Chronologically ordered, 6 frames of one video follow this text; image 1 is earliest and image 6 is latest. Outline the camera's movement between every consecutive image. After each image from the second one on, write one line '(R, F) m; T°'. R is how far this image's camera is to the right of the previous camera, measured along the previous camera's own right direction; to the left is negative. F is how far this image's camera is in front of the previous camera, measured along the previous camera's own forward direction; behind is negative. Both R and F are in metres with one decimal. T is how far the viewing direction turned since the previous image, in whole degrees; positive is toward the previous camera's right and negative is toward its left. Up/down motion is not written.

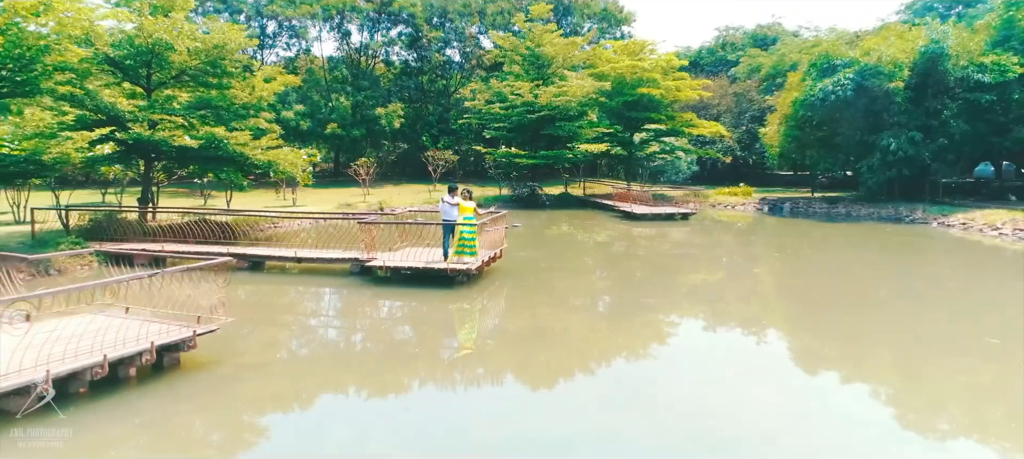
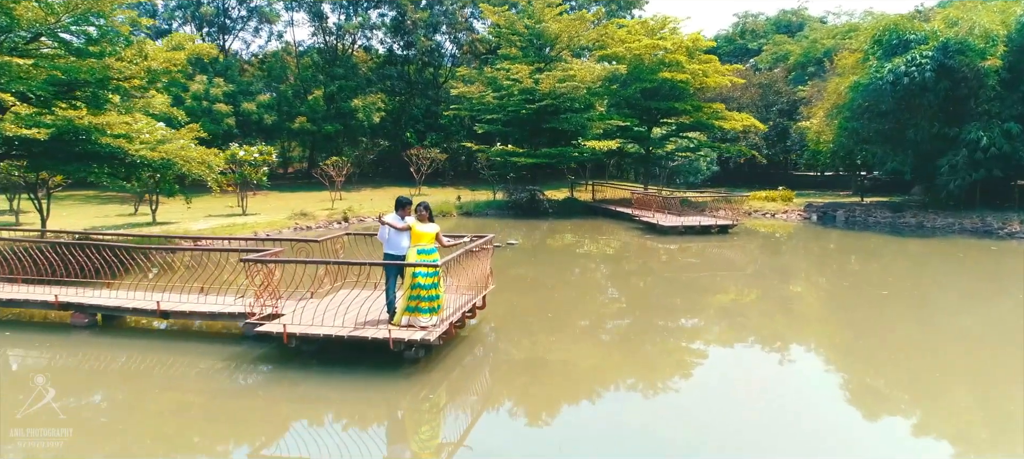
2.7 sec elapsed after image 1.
(+0.1, +3.6) m; 0°
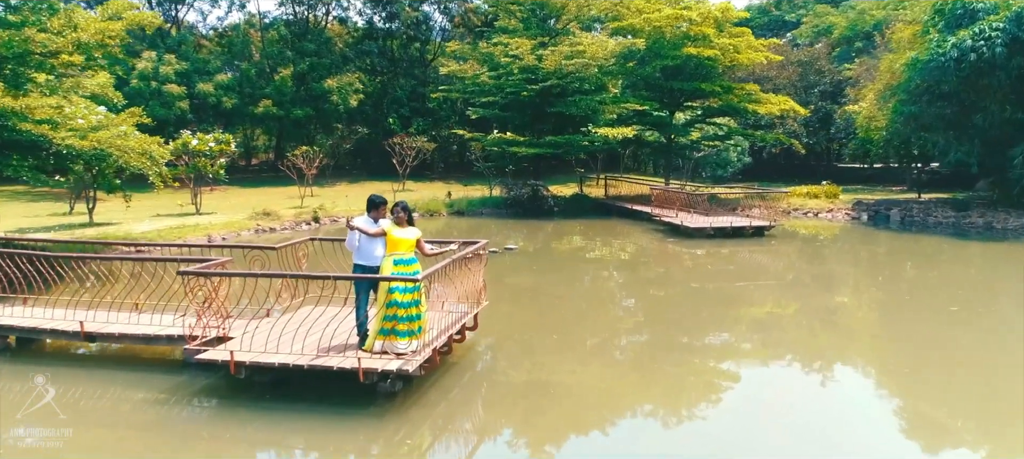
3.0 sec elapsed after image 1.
(-0.4, +2.4) m; +2°
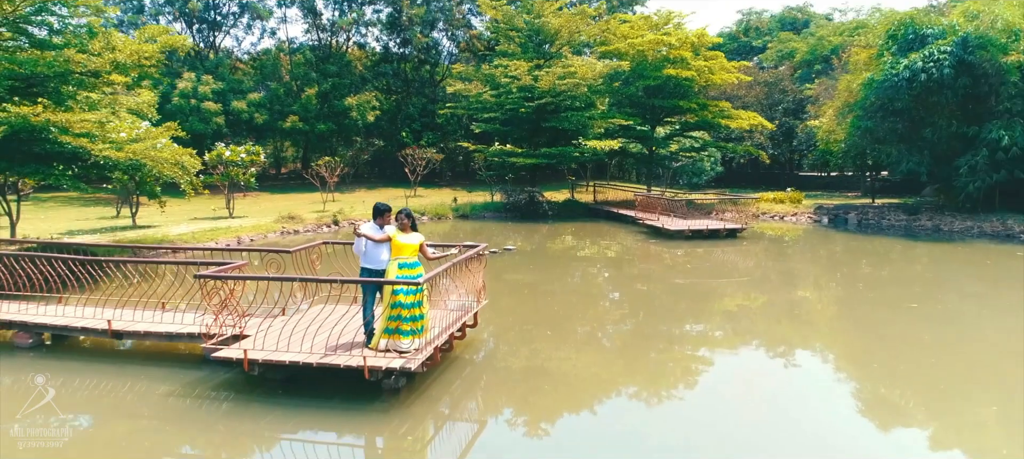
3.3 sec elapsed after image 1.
(+0.5, -1.7) m; -2°
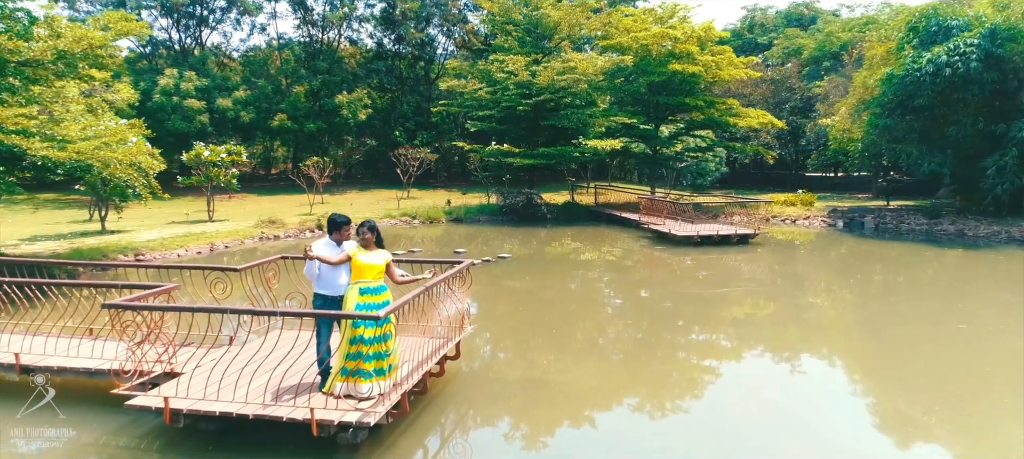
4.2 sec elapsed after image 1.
(+0.1, +0.9) m; 0°
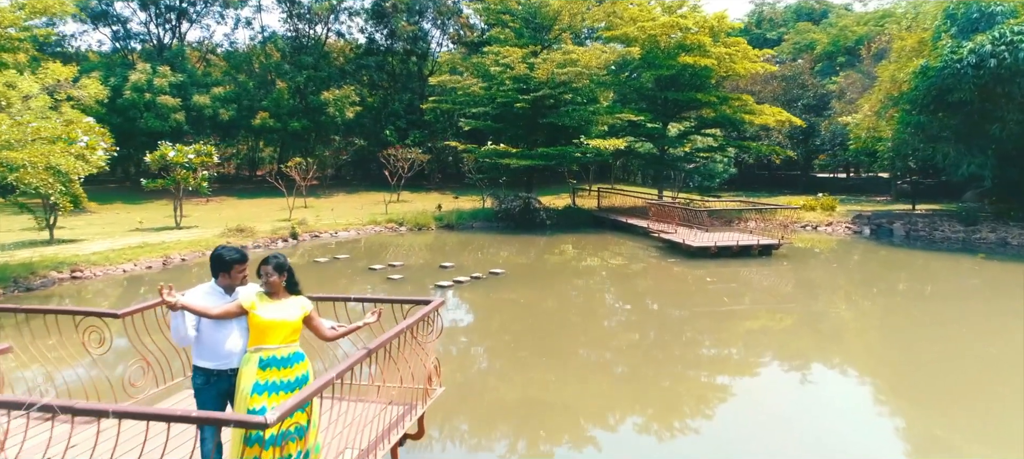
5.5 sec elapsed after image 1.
(+0.1, +1.3) m; 0°
